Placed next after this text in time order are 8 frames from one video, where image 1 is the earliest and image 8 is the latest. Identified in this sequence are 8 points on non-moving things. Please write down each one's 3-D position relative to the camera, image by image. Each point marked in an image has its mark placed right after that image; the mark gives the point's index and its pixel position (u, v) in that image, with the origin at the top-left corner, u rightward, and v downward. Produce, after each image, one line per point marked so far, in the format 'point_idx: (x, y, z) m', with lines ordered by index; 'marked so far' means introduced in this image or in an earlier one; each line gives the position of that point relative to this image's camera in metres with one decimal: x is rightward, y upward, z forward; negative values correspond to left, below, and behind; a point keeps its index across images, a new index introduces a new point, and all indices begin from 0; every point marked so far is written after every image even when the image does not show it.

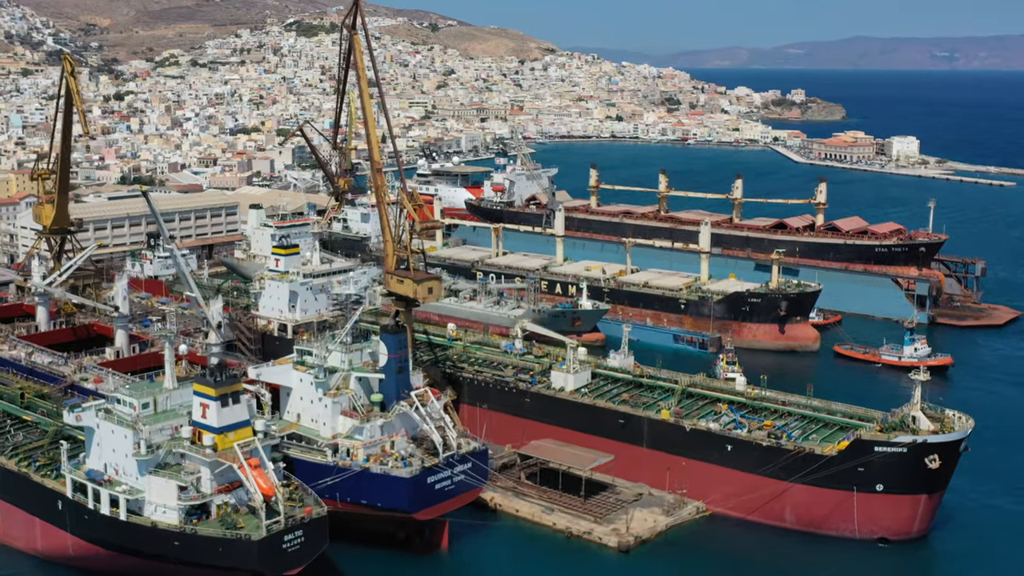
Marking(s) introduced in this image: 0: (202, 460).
0: (-5.6, -3.1, +19.6) m
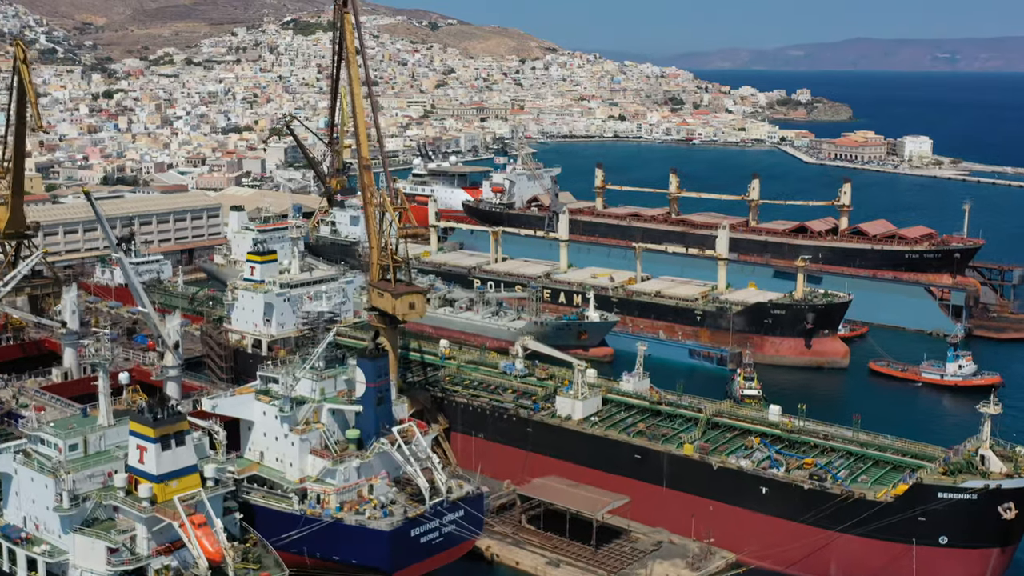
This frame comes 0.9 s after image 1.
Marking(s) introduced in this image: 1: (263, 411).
0: (-5.6, -3.4, +16.2) m
1: (-4.5, -2.2, +19.6) m
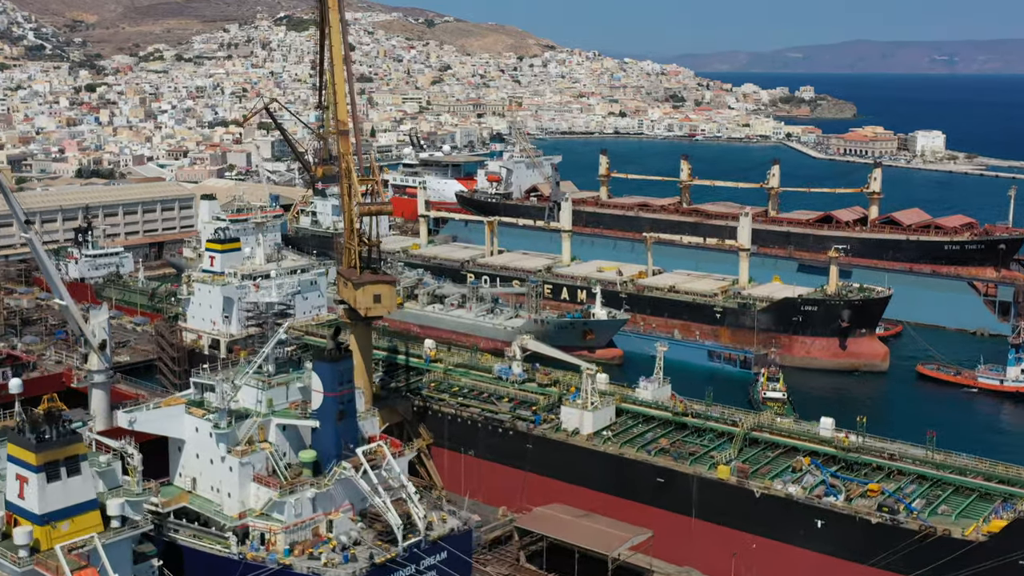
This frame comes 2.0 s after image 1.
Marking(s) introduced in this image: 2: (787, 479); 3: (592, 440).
0: (-5.7, -3.2, +12.2) m
1: (-4.6, -2.0, +15.7) m
2: (+4.4, -3.1, +17.4) m
3: (+1.4, -2.7, +19.5) m
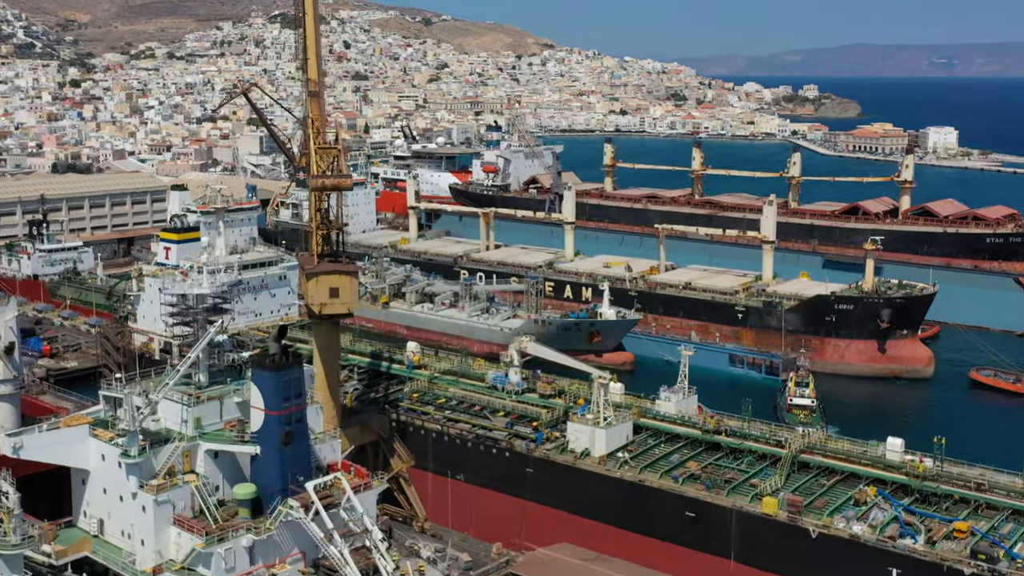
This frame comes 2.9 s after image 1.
0: (-5.7, -3.0, +8.8) m
1: (-4.6, -1.9, +12.3) m
2: (+4.4, -2.9, +14.0) m
3: (+1.4, -2.6, +16.1) m
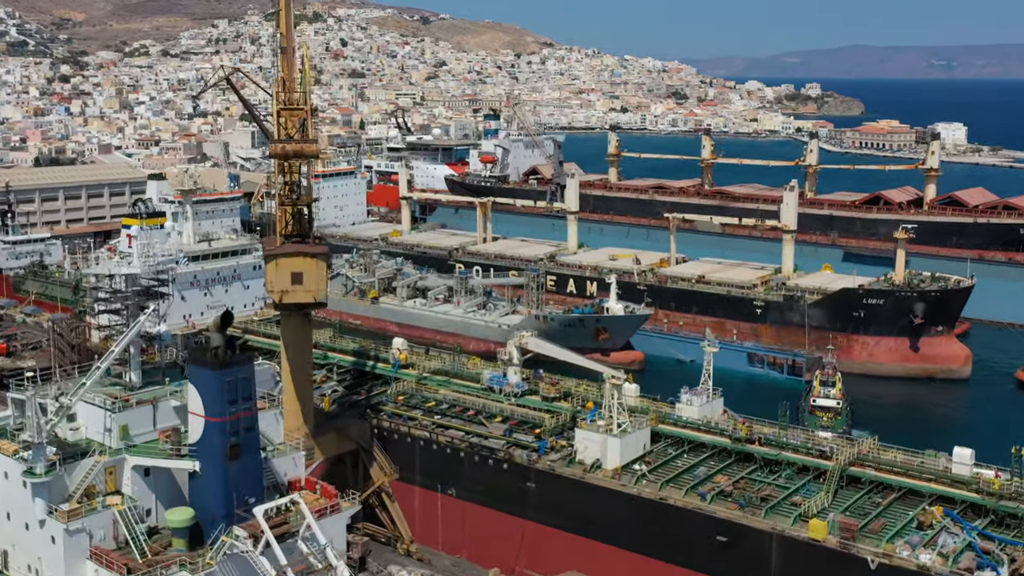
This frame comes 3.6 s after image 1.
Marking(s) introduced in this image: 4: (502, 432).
0: (-5.7, -2.8, +6.5) m
1: (-4.6, -1.7, +10.0) m
2: (+4.4, -2.7, +11.7) m
3: (+1.4, -2.4, +13.8) m
4: (-0.1, -2.0, +15.3) m
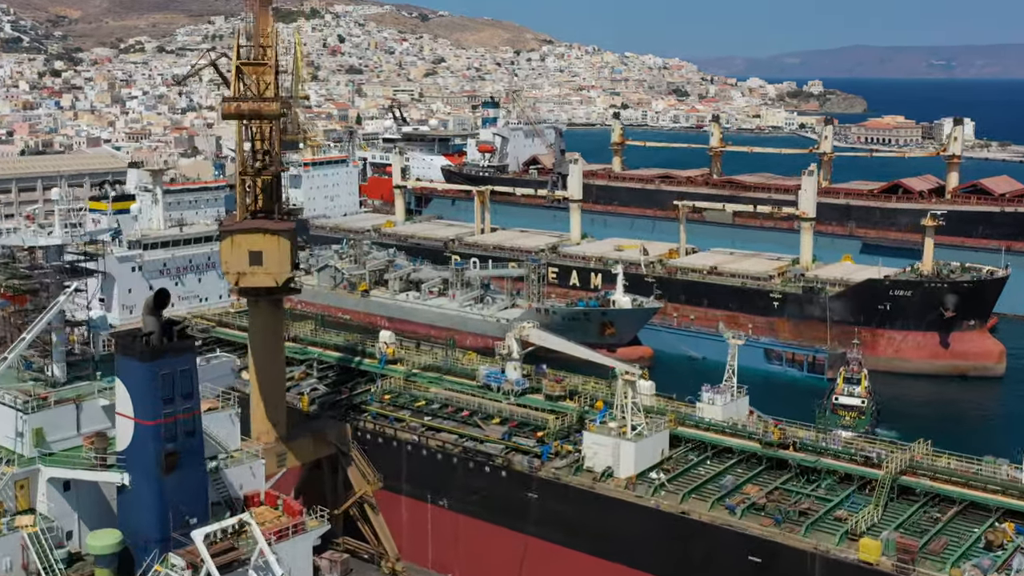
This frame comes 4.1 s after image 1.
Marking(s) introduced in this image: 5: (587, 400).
0: (-5.7, -2.6, +4.7) m
1: (-4.6, -1.5, +8.2) m
2: (+4.4, -2.5, +10.0) m
3: (+1.4, -2.2, +12.1) m
4: (-0.1, -1.8, +13.5) m
5: (+1.0, -1.5, +14.4) m
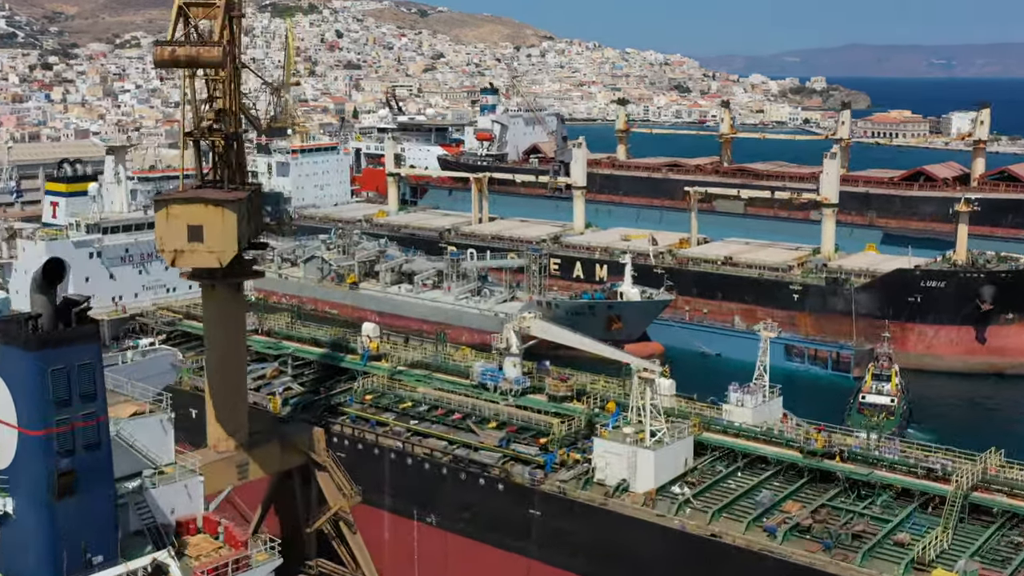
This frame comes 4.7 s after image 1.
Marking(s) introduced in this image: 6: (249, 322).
0: (-5.7, -2.5, +2.9) m
1: (-4.7, -1.3, +6.4) m
2: (+4.3, -2.4, +8.1) m
3: (+1.3, -2.0, +10.2) m
4: (-0.2, -1.7, +11.7) m
5: (+1.0, -1.3, +12.6) m
6: (-4.0, -0.5, +16.3) m
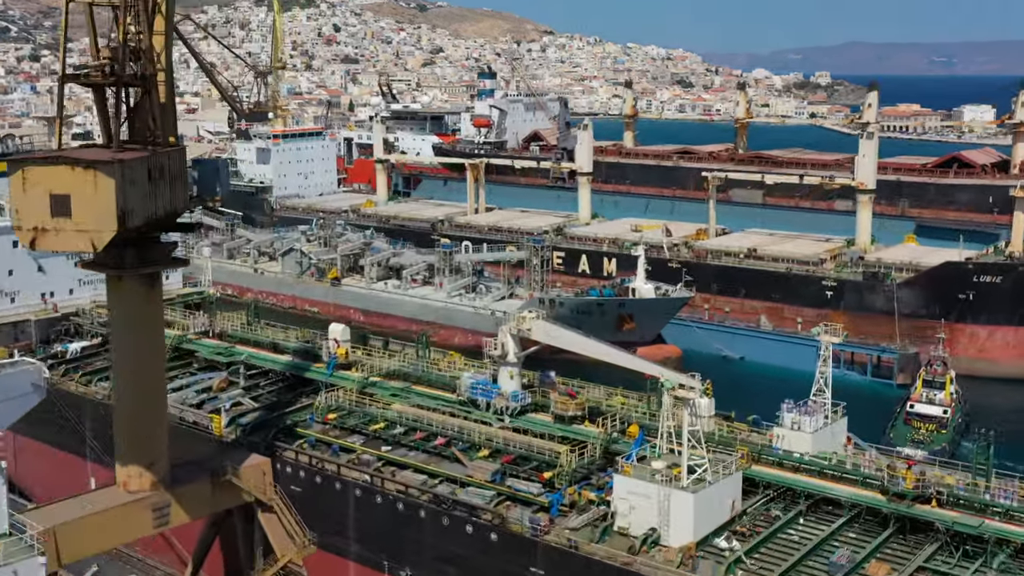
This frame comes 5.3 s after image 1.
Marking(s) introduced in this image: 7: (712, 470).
0: (-5.8, -2.4, +0.4) m
1: (-4.7, -1.2, +3.9) m
2: (+4.3, -2.3, +5.7) m
3: (+1.3, -2.0, +7.8) m
4: (-0.2, -1.6, +9.2) m
5: (+0.9, -1.2, +10.1) m
6: (-4.0, -0.4, +13.8) m
7: (+1.5, -1.4, +8.3) m
